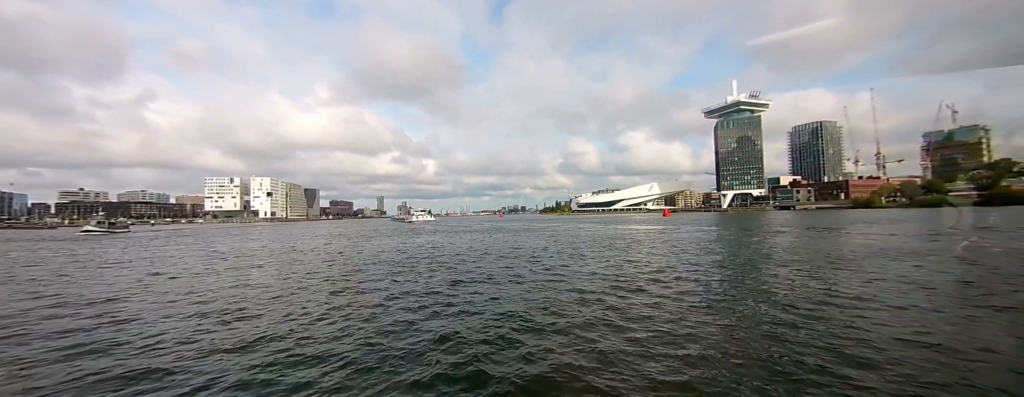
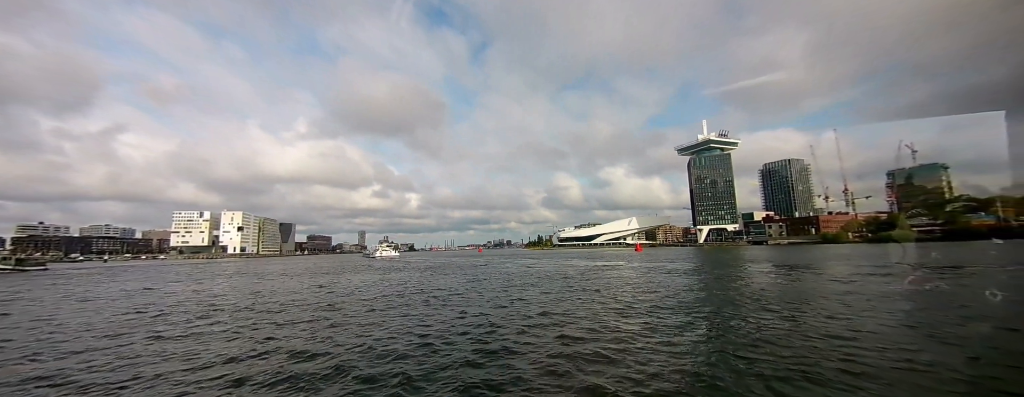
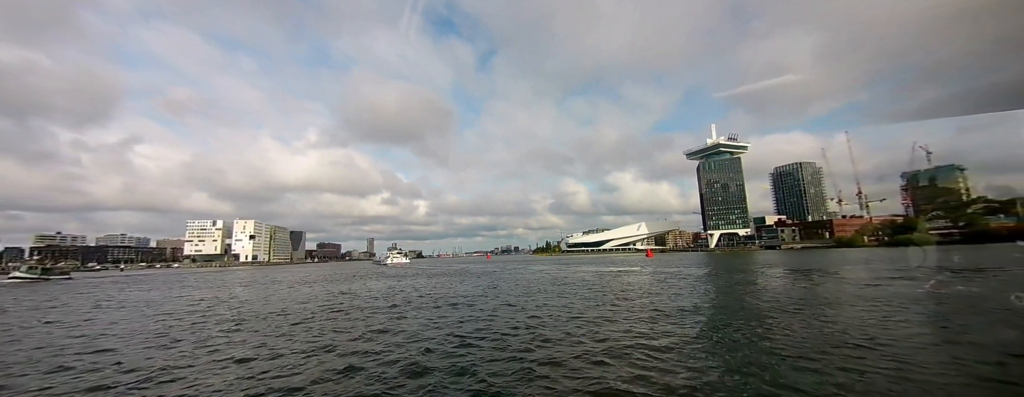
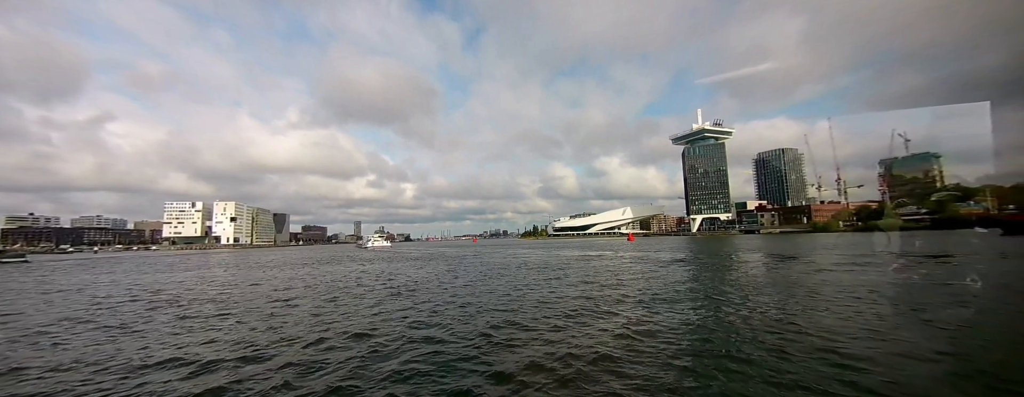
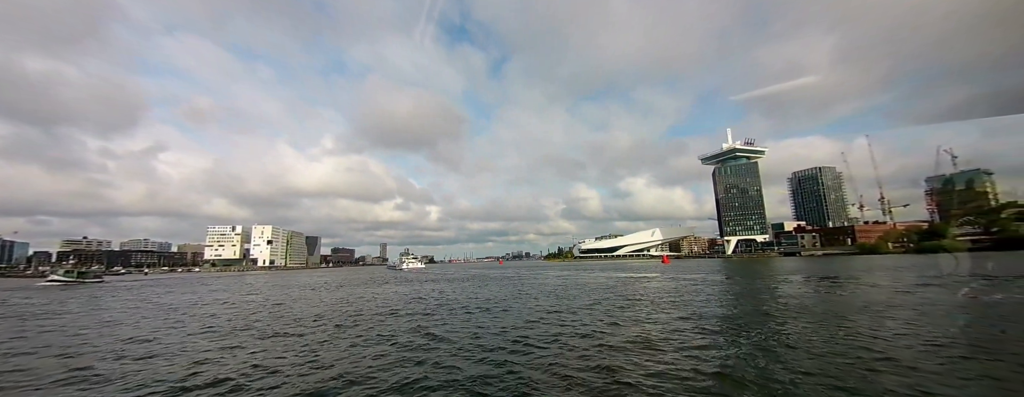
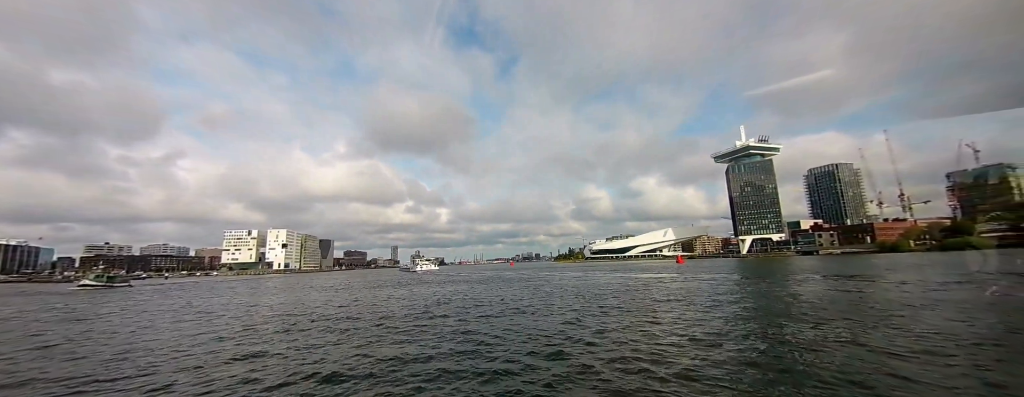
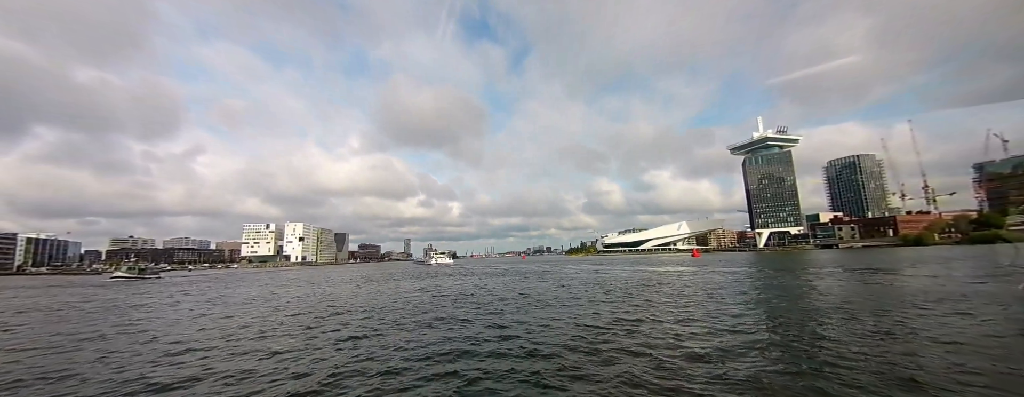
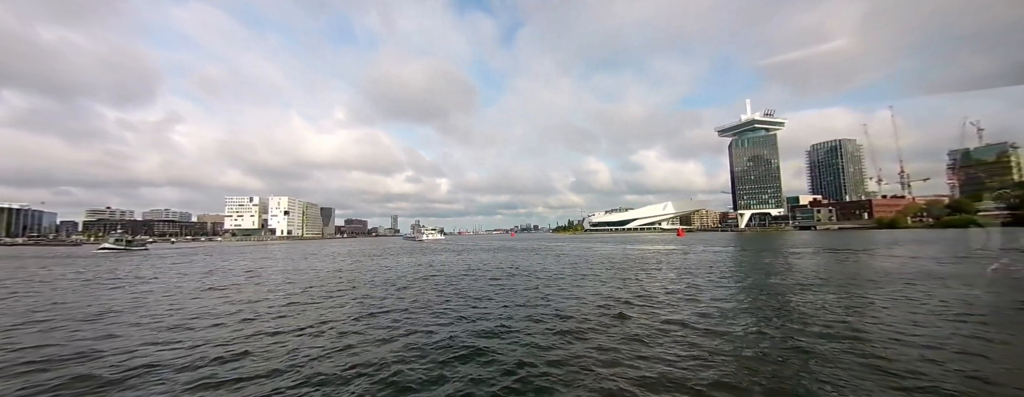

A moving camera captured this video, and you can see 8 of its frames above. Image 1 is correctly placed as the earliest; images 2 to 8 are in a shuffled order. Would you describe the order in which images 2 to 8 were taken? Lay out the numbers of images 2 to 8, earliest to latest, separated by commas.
8, 7, 6, 5, 3, 2, 4
